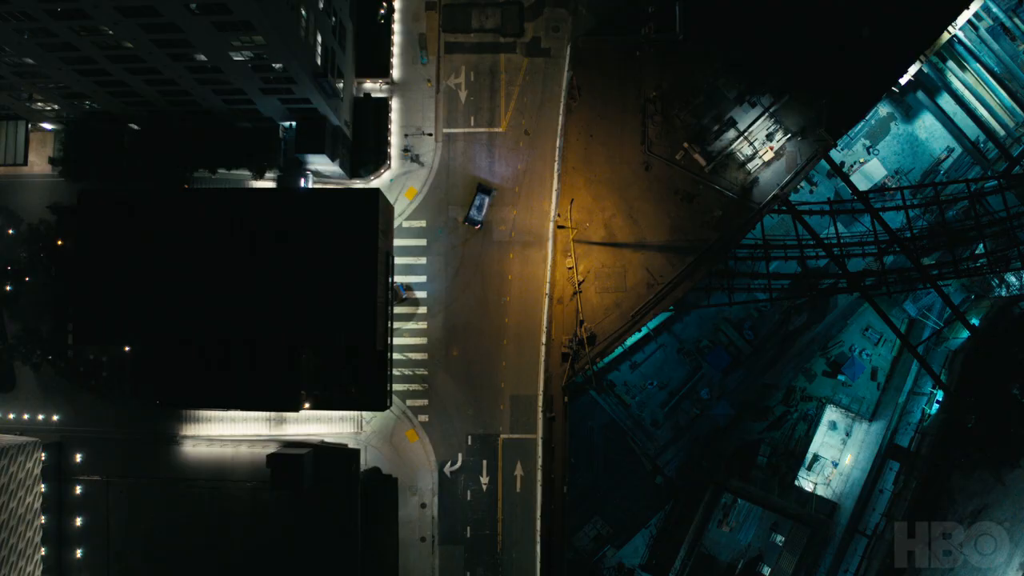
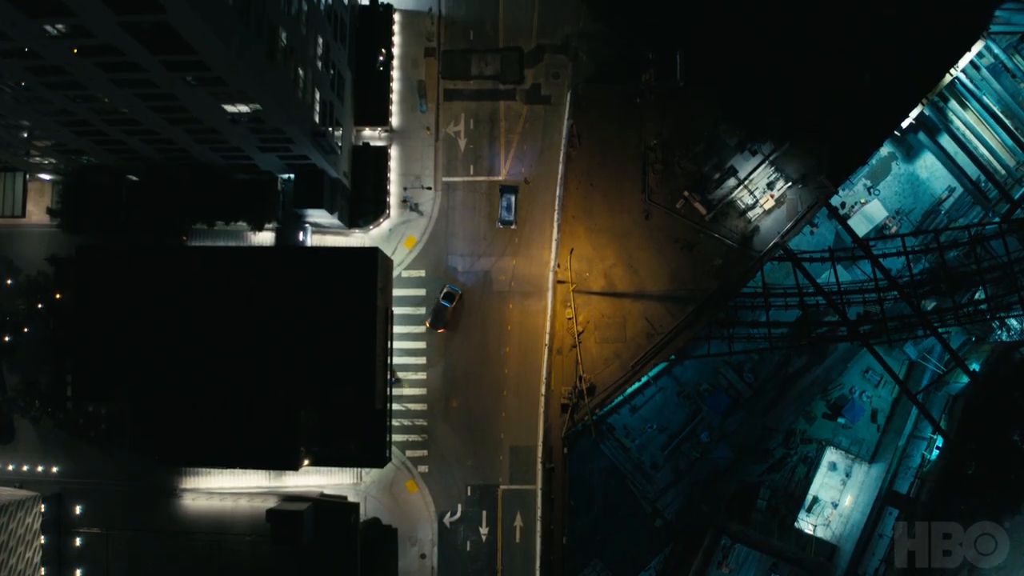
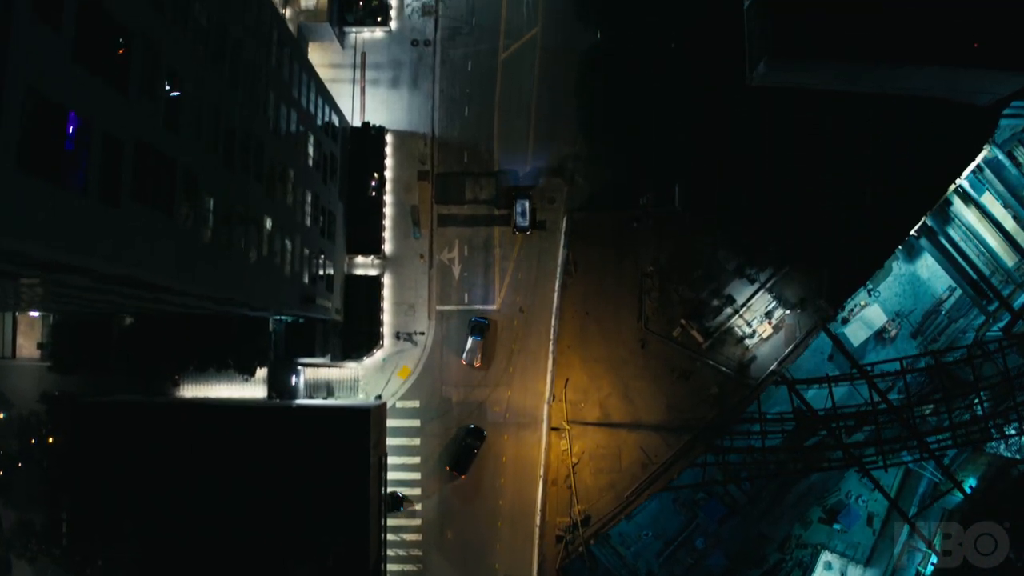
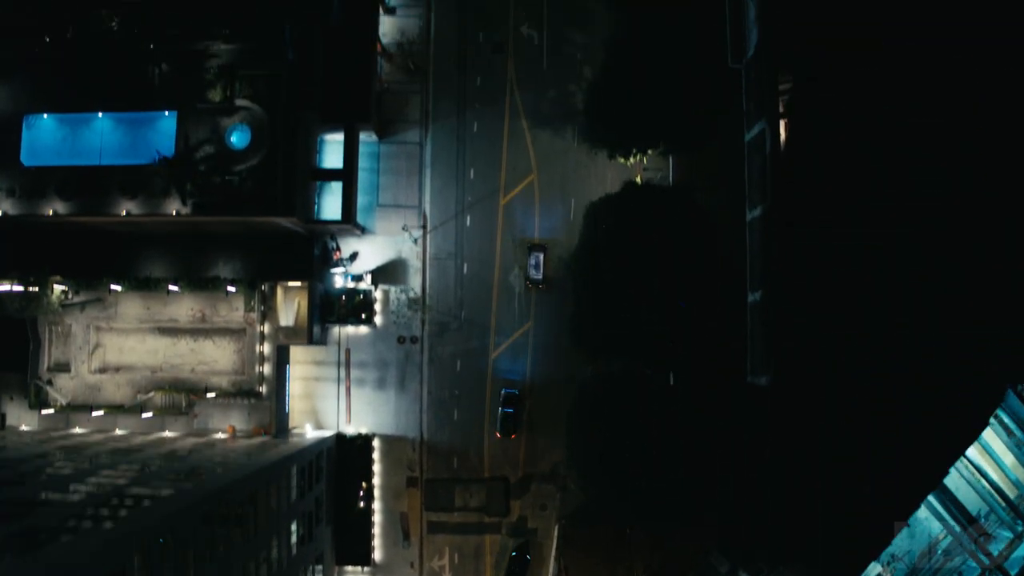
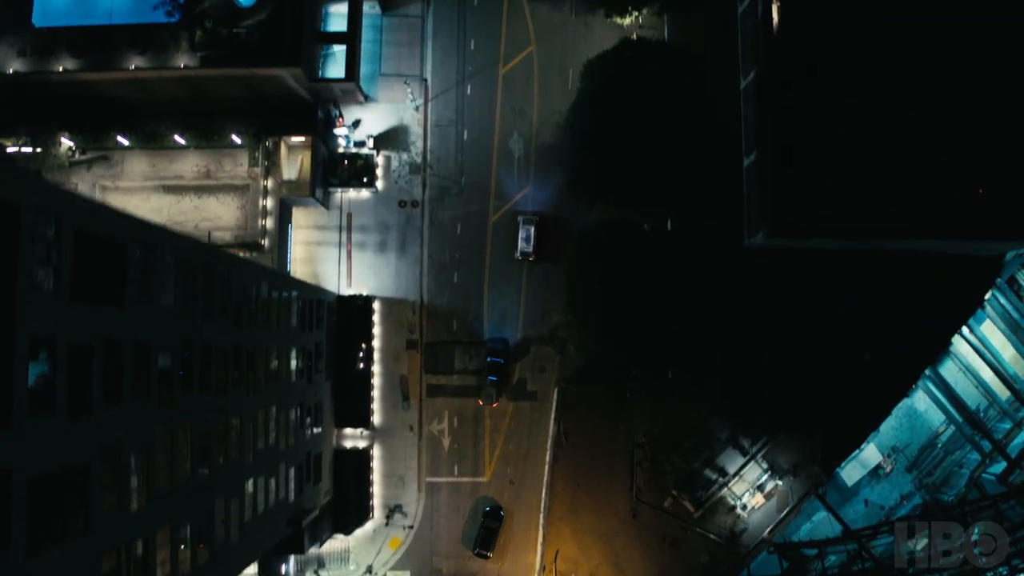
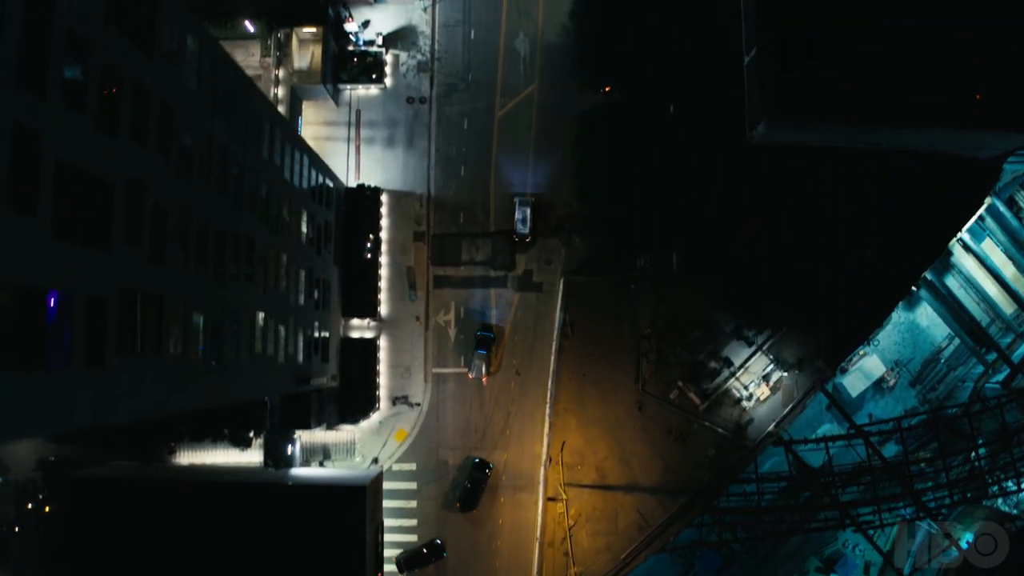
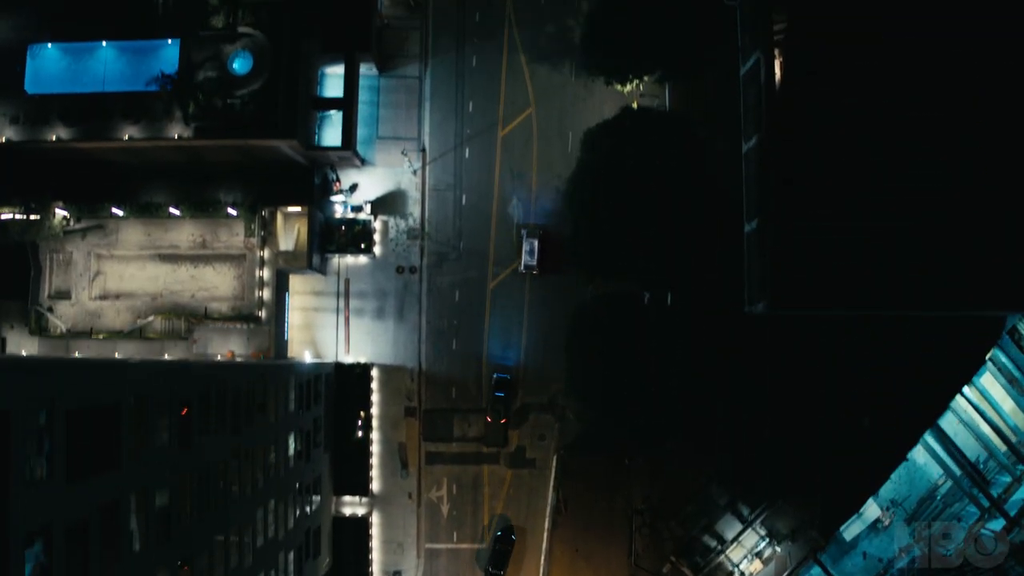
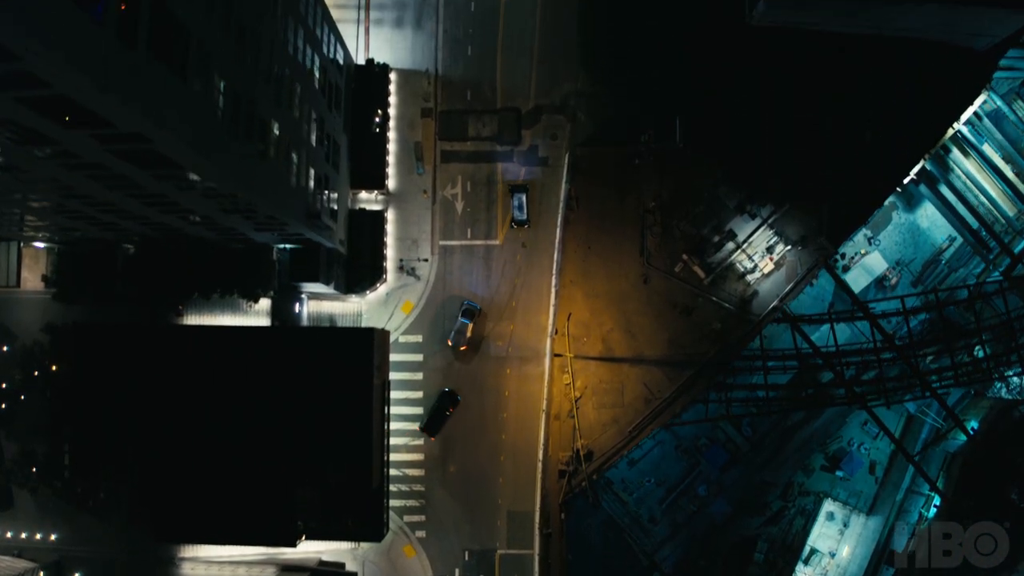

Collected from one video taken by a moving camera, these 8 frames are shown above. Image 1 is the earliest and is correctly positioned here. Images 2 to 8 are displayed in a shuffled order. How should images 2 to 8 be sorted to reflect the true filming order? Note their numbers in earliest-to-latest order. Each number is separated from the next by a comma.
2, 8, 3, 6, 5, 7, 4
